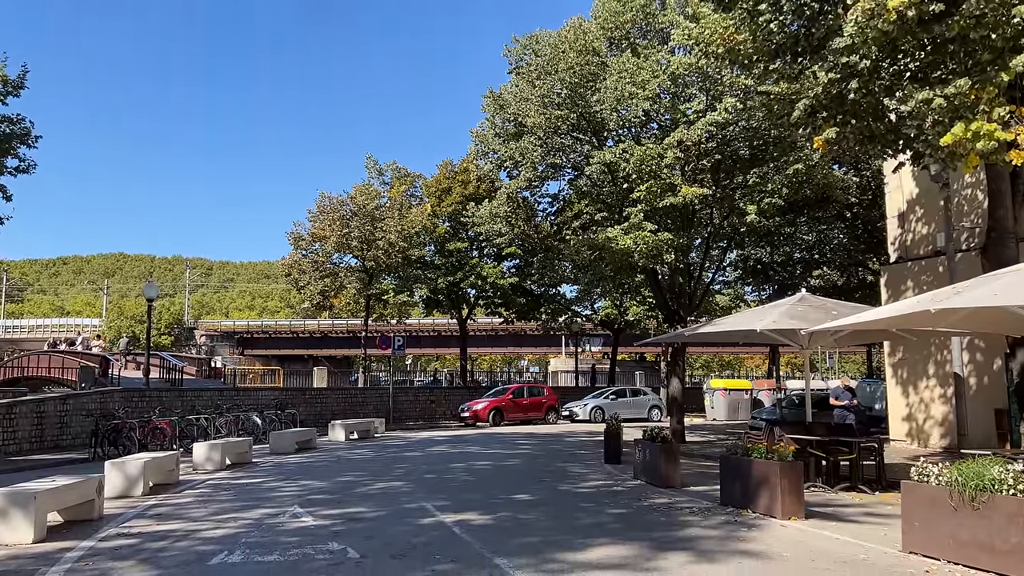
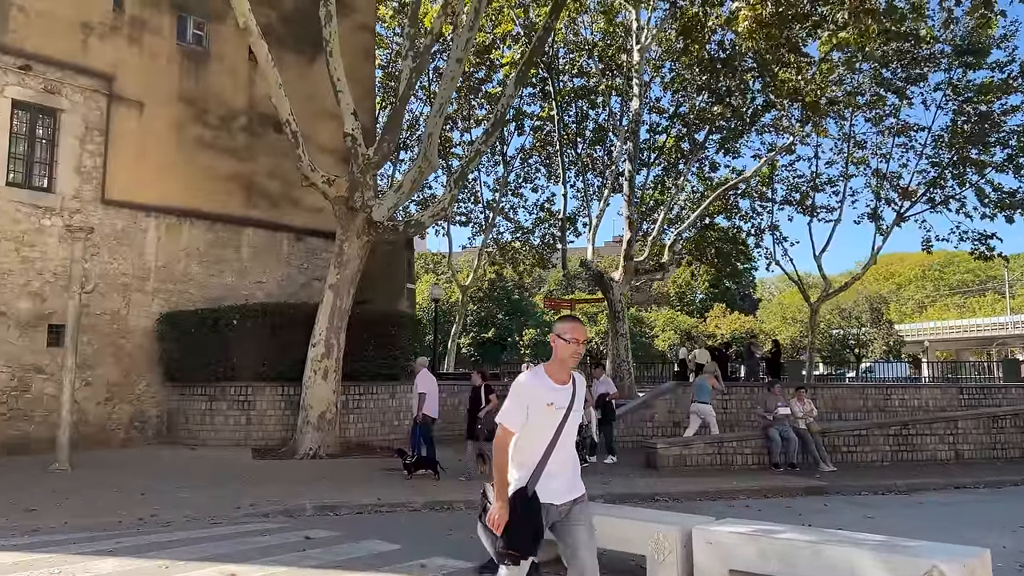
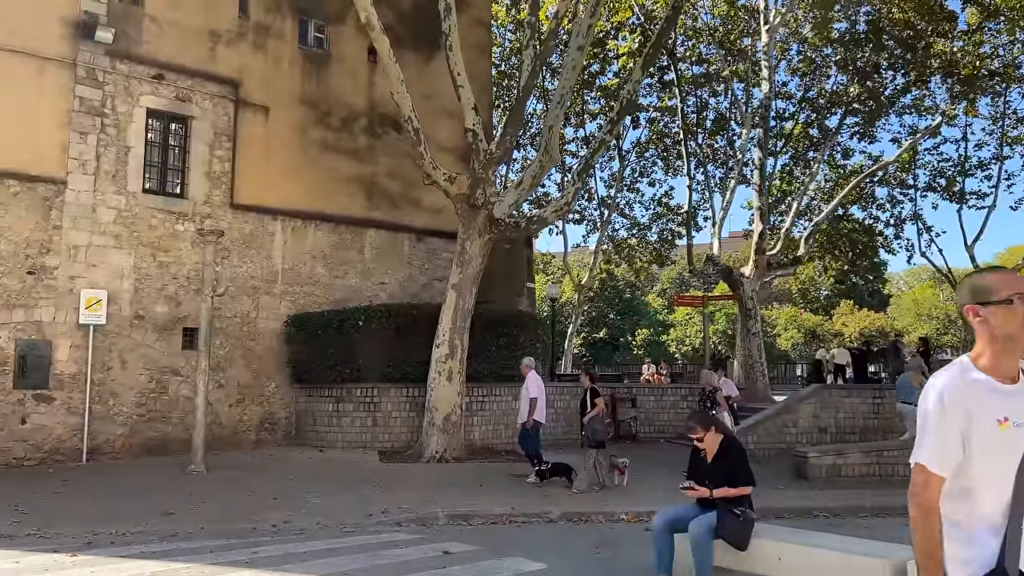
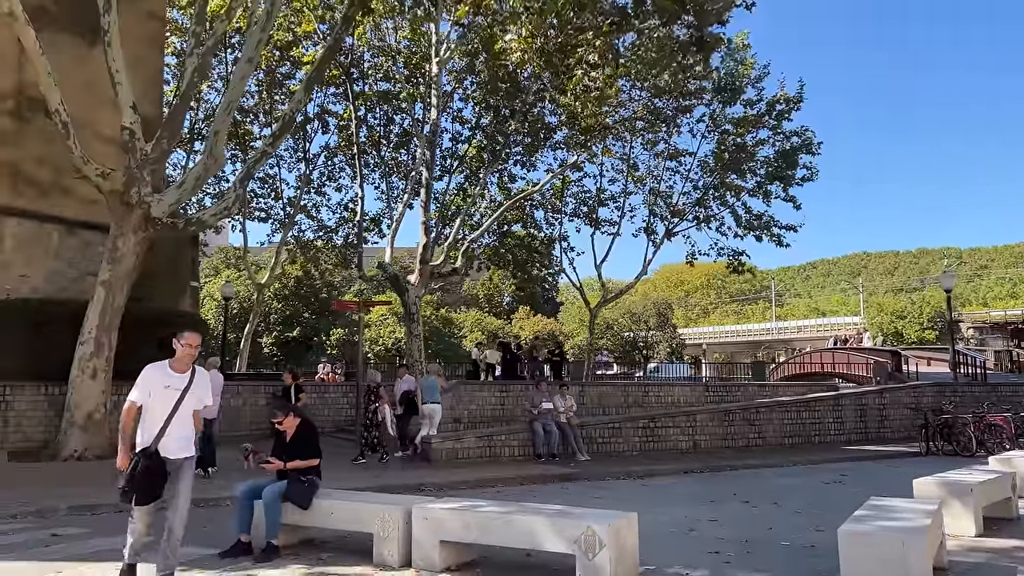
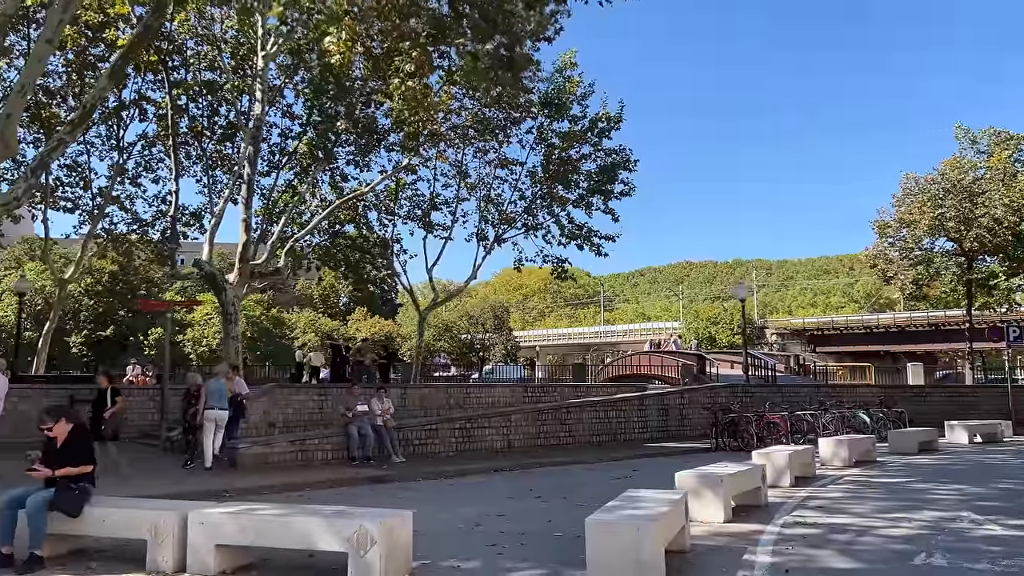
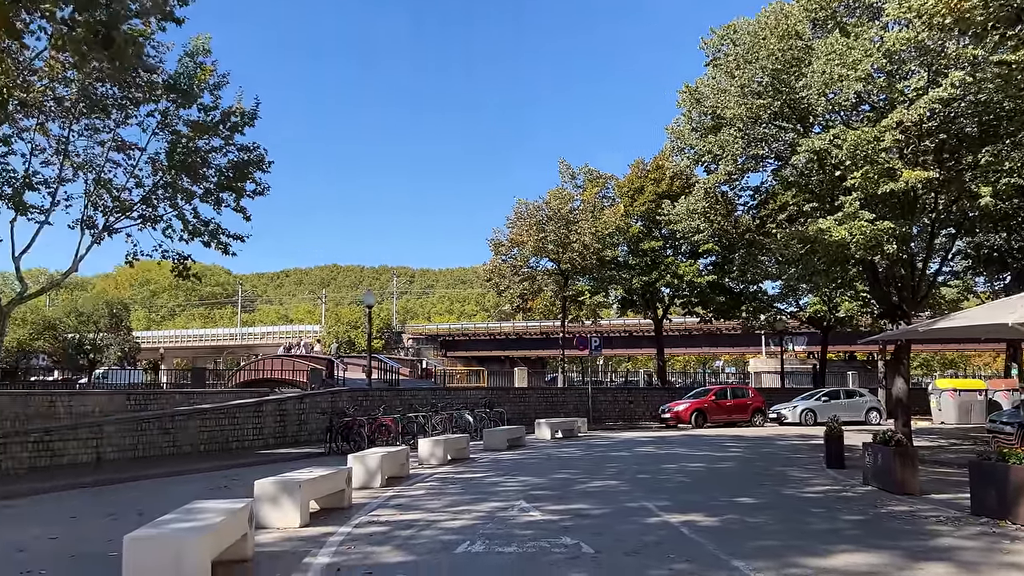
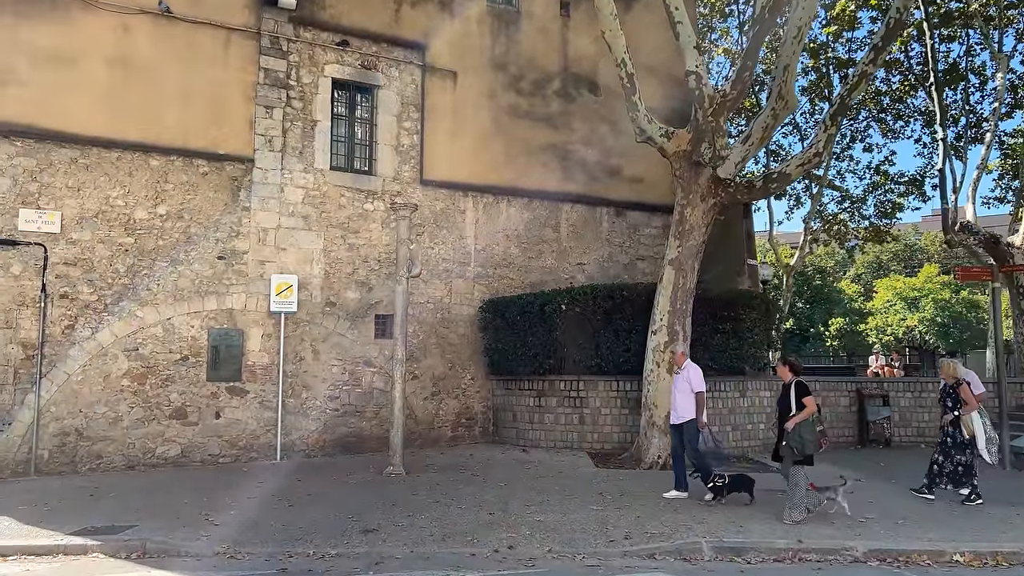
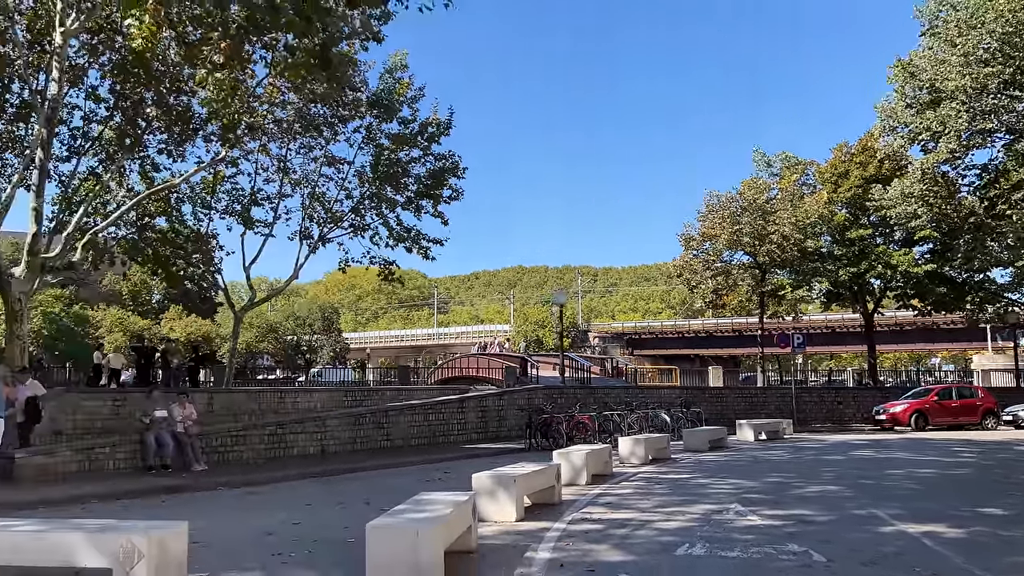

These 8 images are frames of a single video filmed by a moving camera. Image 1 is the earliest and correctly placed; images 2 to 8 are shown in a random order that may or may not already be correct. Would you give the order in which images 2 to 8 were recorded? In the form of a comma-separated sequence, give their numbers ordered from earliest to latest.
6, 8, 5, 4, 2, 3, 7
